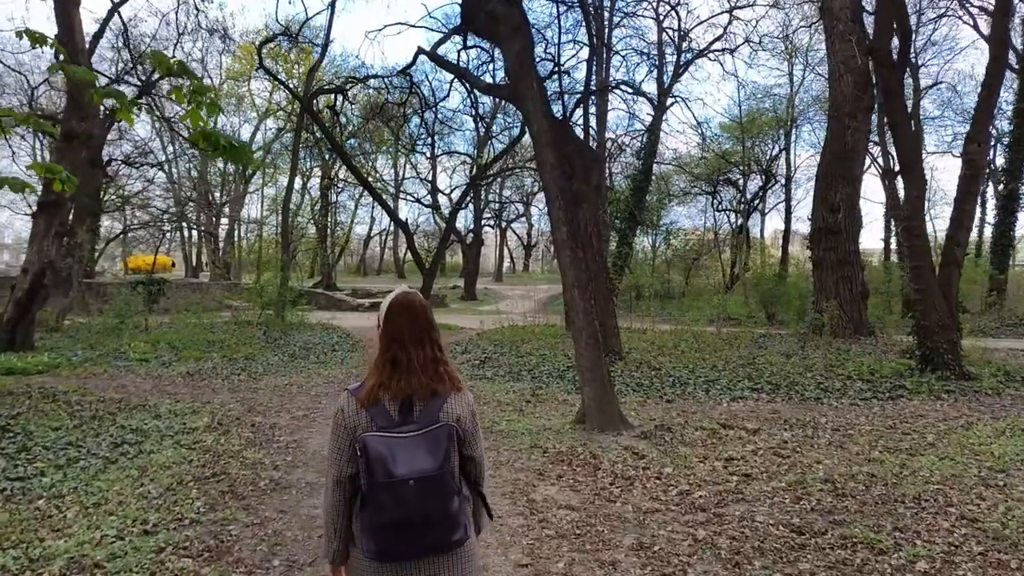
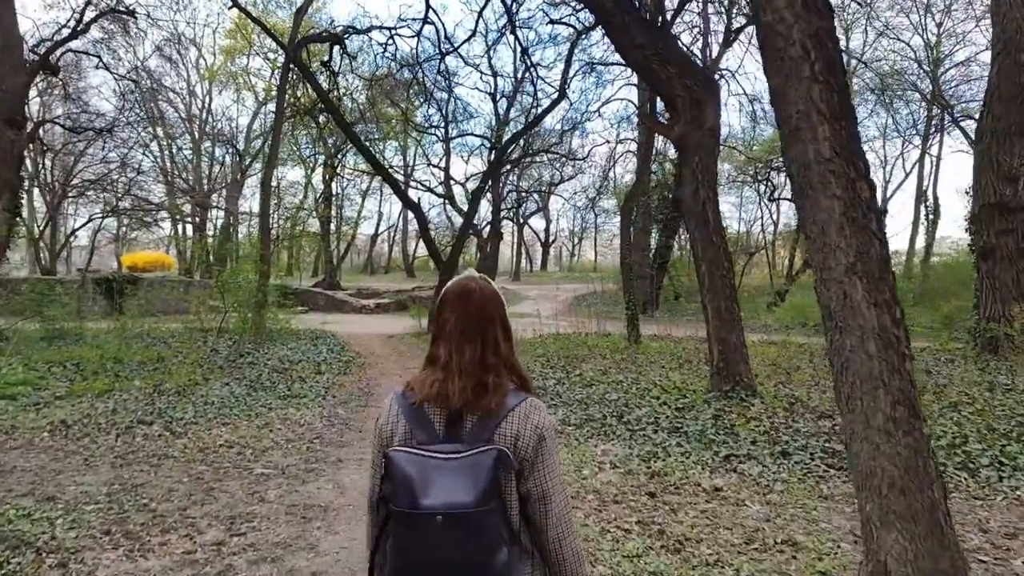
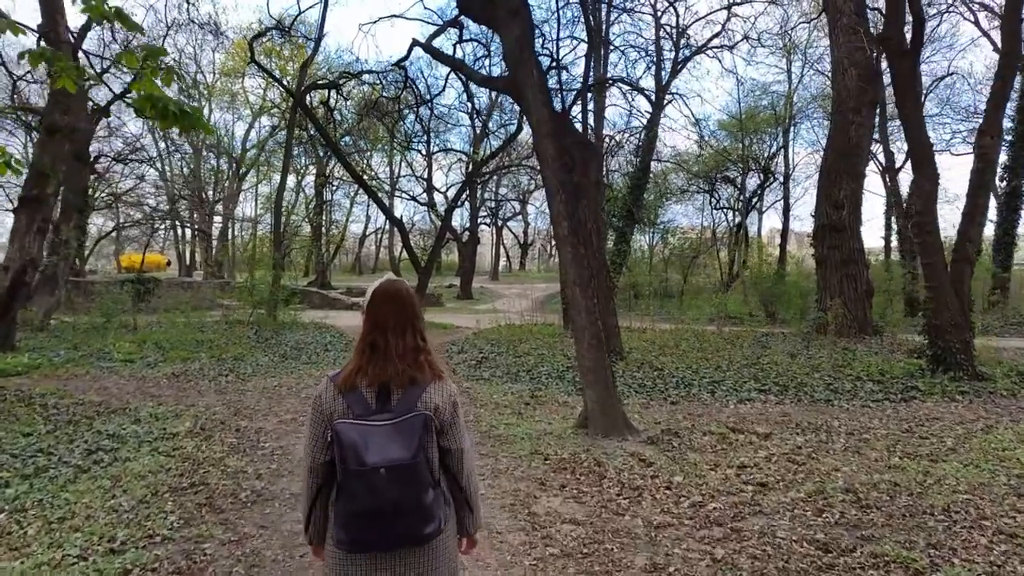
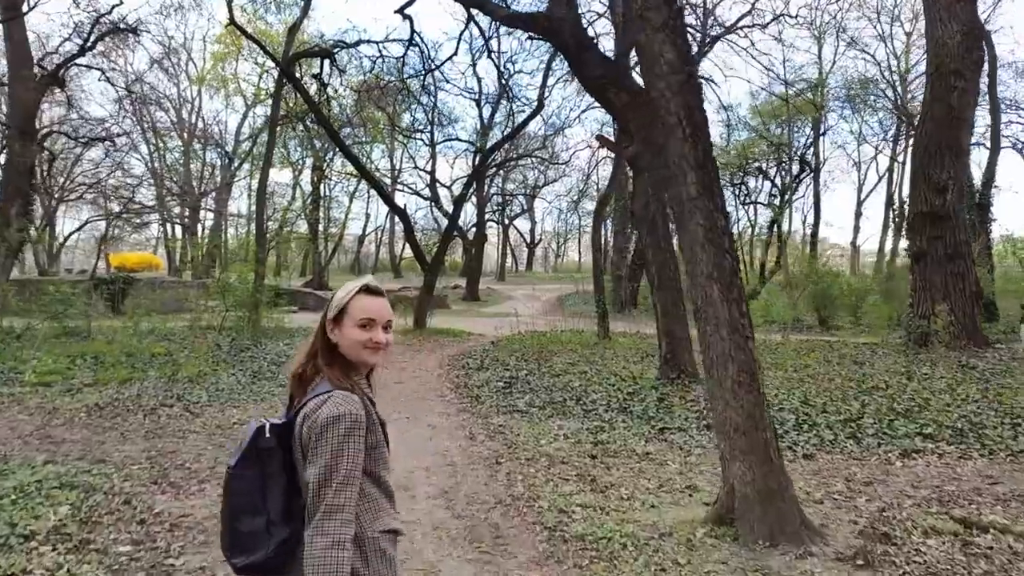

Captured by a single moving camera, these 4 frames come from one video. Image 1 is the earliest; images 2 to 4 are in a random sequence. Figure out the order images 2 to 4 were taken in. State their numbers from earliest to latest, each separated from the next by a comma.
3, 4, 2
